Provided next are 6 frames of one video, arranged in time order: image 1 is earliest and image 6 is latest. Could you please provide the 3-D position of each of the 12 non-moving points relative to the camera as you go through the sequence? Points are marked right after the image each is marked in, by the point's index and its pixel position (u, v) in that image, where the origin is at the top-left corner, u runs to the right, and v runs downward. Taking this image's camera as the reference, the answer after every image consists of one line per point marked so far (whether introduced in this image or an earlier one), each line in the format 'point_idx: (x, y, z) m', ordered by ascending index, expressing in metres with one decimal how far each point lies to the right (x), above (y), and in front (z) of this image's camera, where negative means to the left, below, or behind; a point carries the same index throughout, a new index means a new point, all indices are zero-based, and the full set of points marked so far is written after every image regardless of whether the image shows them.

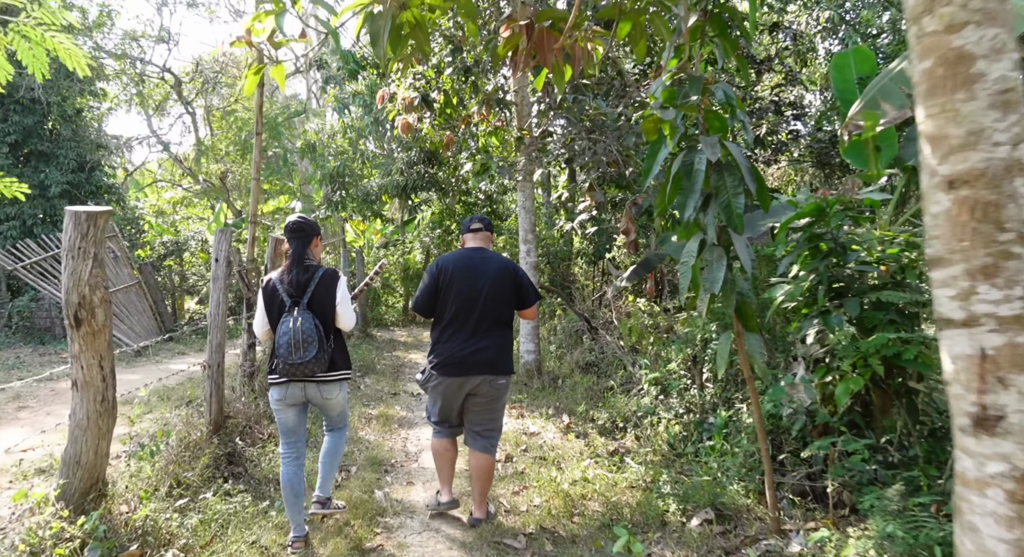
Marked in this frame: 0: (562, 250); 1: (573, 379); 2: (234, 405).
0: (+0.8, +0.4, +9.2) m
1: (+0.6, -1.0, +6.1) m
2: (-2.0, -0.9, +4.2) m
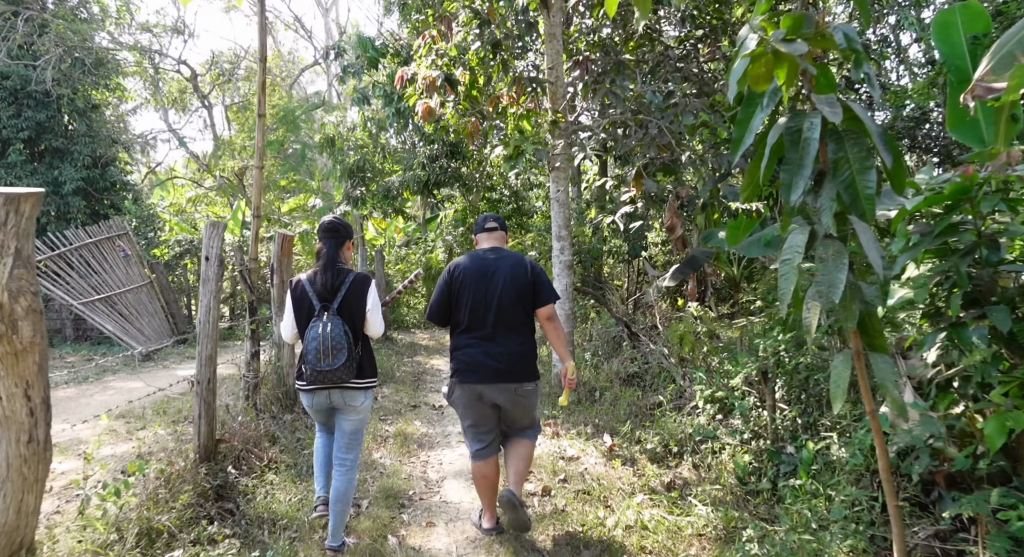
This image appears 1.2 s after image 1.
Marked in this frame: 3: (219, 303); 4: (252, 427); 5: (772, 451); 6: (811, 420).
0: (+1.2, +0.4, +8.6) m
1: (+0.9, -1.0, +5.4) m
2: (-1.8, -0.9, +3.7) m
3: (-1.7, -0.1, +3.4) m
4: (-1.7, -1.0, +3.8) m
5: (+1.5, -1.0, +3.5) m
6: (+1.8, -0.9, +3.5) m
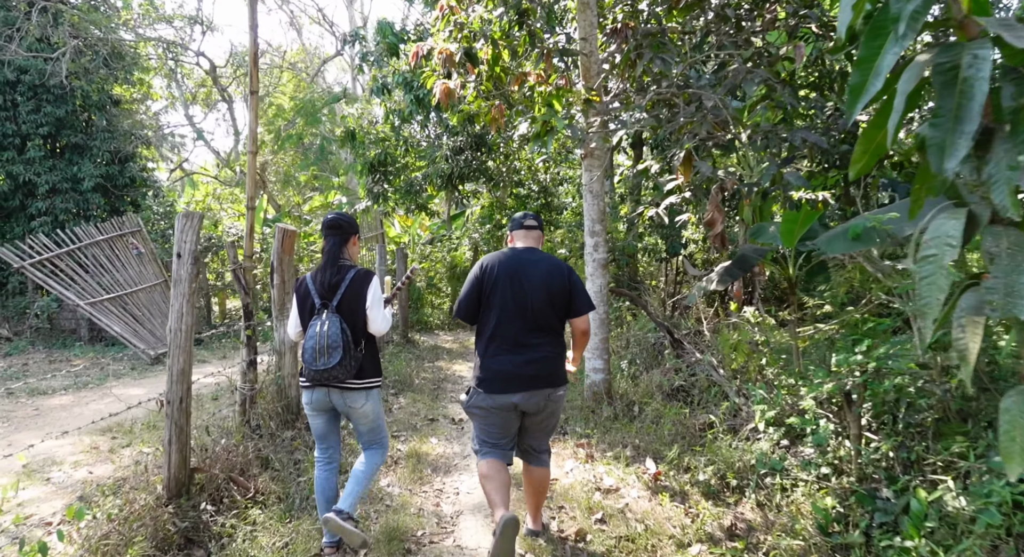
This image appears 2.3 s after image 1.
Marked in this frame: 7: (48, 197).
0: (+1.6, +0.4, +7.9) m
1: (+1.2, -1.0, +4.8) m
2: (-1.6, -0.9, +3.2) m
3: (-1.6, -0.1, +2.9) m
4: (-1.5, -1.0, +3.3) m
5: (+1.7, -1.0, +2.8) m
6: (+1.9, -0.9, +2.9) m
7: (-8.2, +1.4, +10.4) m
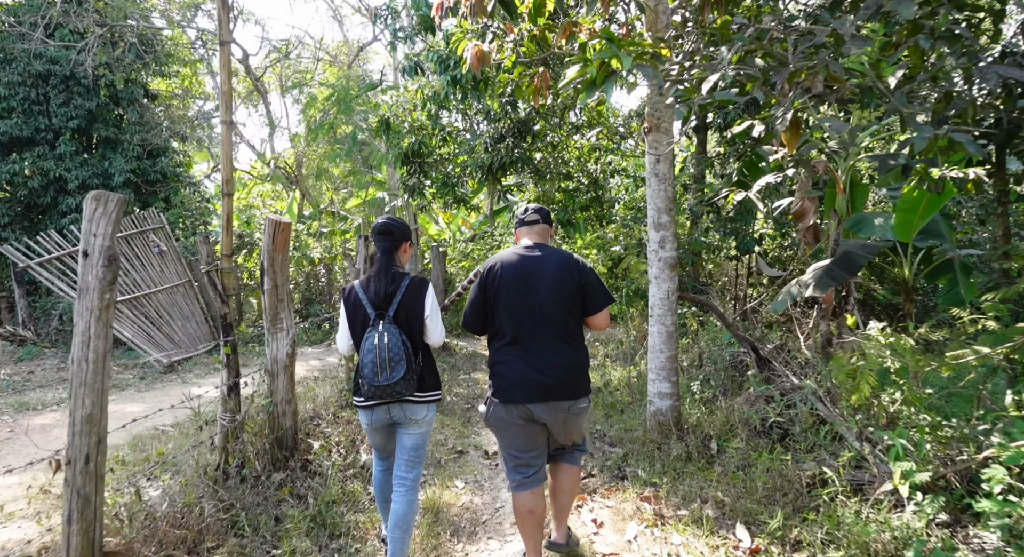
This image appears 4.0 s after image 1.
0: (+2.1, +0.4, +6.8) m
1: (+1.4, -1.1, +3.7) m
2: (-1.5, -1.0, +2.4) m
3: (-1.4, -0.2, +2.1) m
4: (-1.4, -1.0, +2.5) m
5: (+1.8, -1.1, +1.7) m
6: (+2.1, -0.9, +1.8) m
7: (-7.4, +1.5, +10.1) m
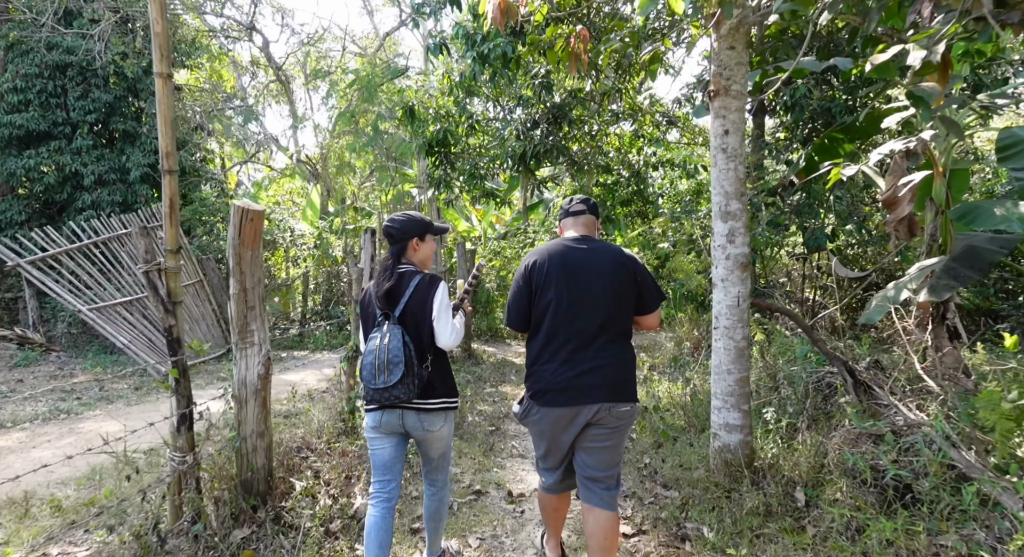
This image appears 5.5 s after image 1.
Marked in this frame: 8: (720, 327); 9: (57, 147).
0: (+2.5, +0.4, +5.9) m
1: (+1.6, -1.1, +2.8) m
2: (-1.4, -1.0, +1.7) m
3: (-1.4, -0.2, +1.4) m
4: (-1.3, -1.0, +1.7) m
5: (+1.8, -1.1, +0.8) m
6: (+2.1, -0.9, +0.8) m
7: (-6.9, +1.5, +9.7) m
8: (+1.2, -0.3, +3.5) m
9: (-7.3, +2.1, +9.4) m
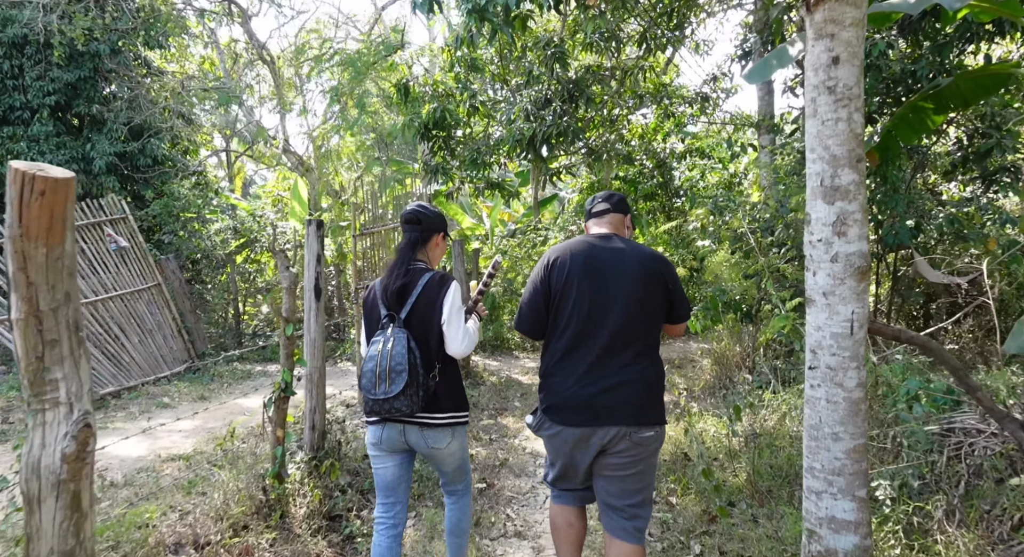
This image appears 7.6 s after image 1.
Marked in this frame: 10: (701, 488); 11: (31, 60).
0: (+2.5, +0.4, +4.6) m
1: (+1.5, -1.1, +1.6) m
2: (-1.5, -1.0, +0.5) m
3: (-1.5, -0.2, +0.2) m
4: (-1.4, -1.0, +0.6) m
5: (+1.7, -1.1, -0.4) m
6: (+2.0, -1.0, -0.4) m
7: (-6.7, +1.4, +8.7) m
8: (+1.2, -0.3, +2.2) m
9: (-7.1, +2.1, +8.4) m
10: (+1.1, -1.2, +3.4) m
11: (-6.9, +3.1, +8.4) m
